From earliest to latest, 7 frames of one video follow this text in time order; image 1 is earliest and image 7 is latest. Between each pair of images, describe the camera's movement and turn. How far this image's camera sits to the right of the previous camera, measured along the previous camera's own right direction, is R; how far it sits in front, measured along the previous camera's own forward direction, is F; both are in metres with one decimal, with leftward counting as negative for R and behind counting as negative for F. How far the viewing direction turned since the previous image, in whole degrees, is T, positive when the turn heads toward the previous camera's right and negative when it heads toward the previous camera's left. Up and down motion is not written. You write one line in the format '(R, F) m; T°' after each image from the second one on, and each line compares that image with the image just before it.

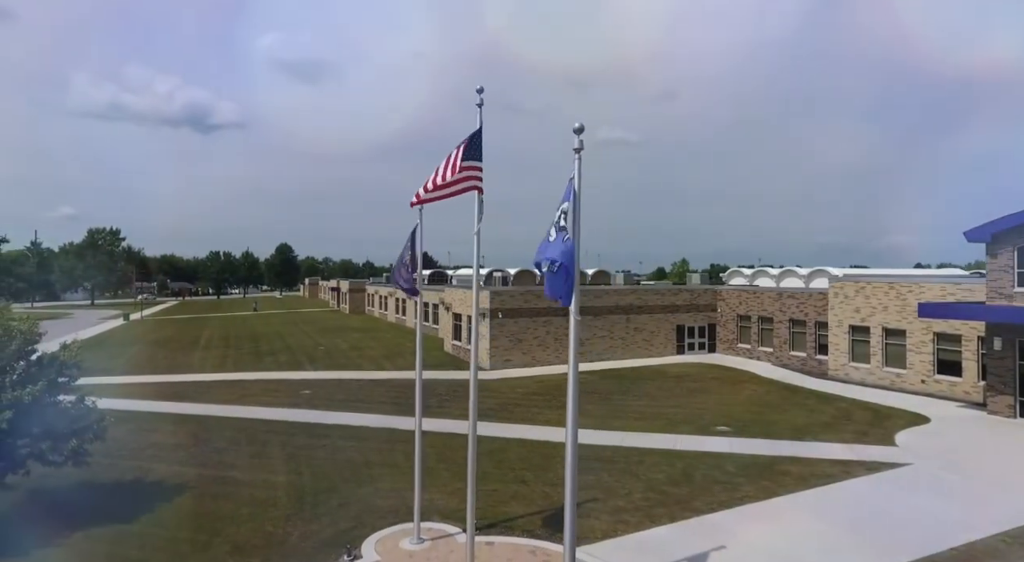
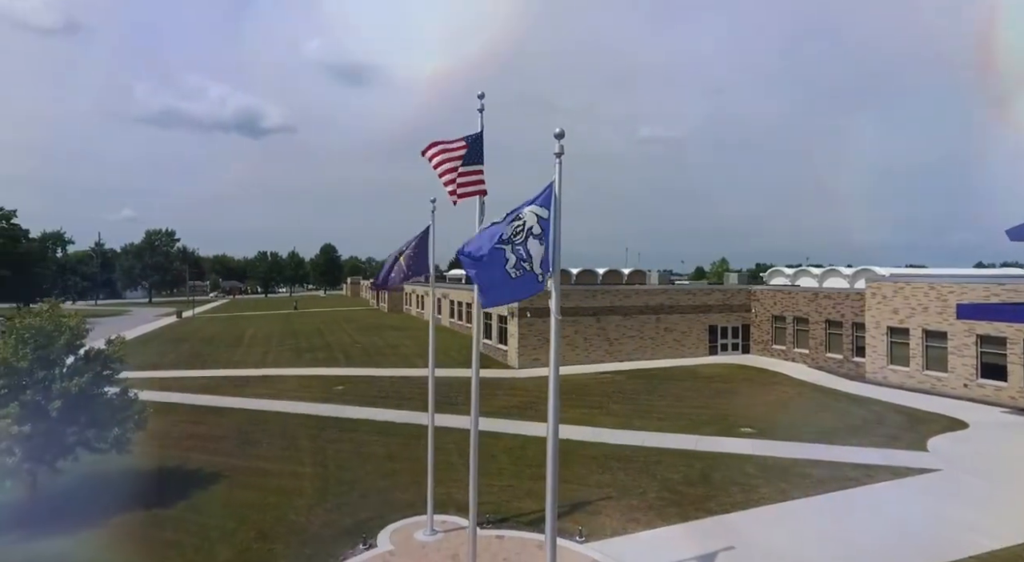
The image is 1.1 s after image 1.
(+0.8, -0.3) m; -4°
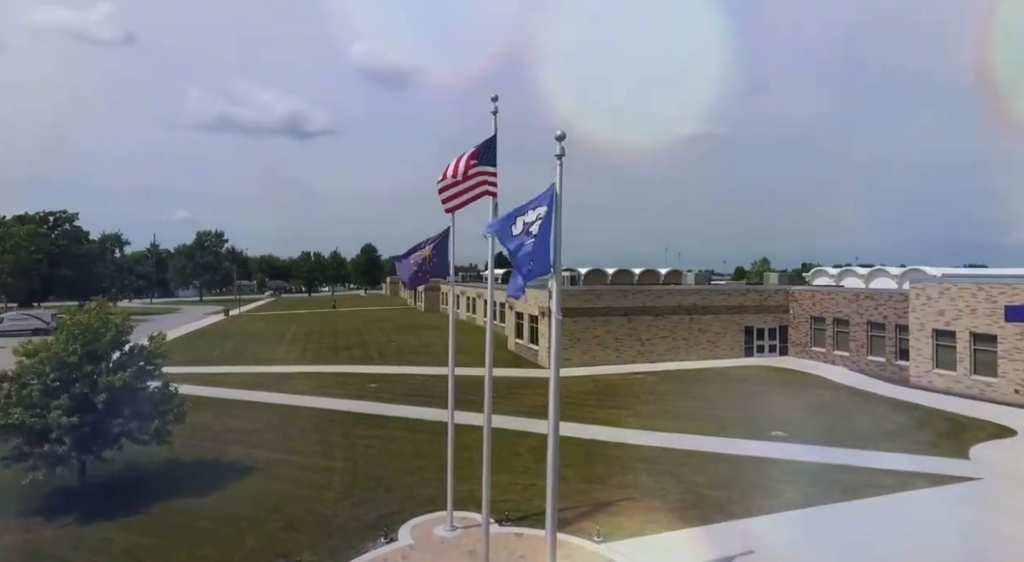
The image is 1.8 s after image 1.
(+0.5, -0.1) m; -4°
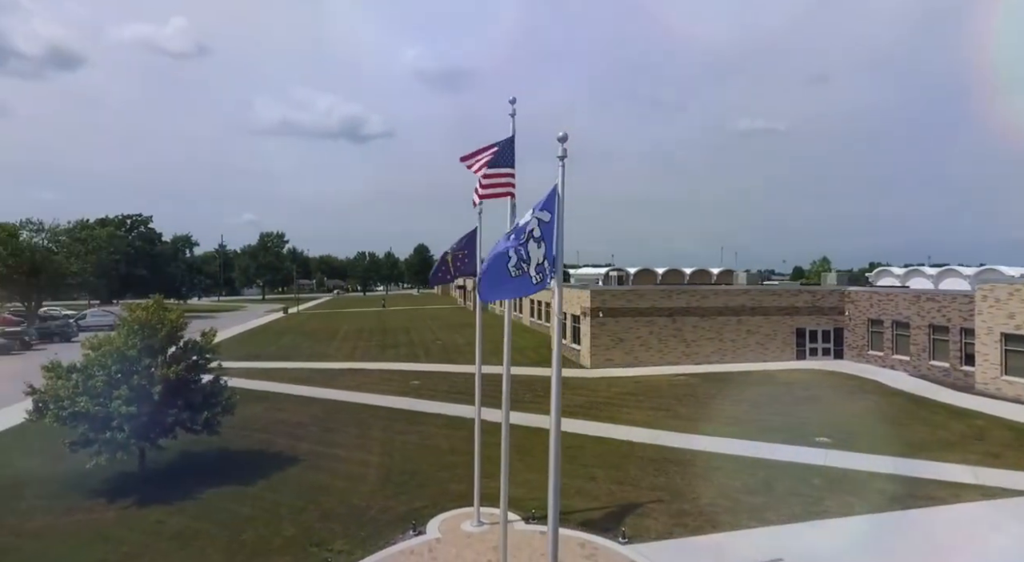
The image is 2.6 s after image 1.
(+0.7, -0.1) m; -5°
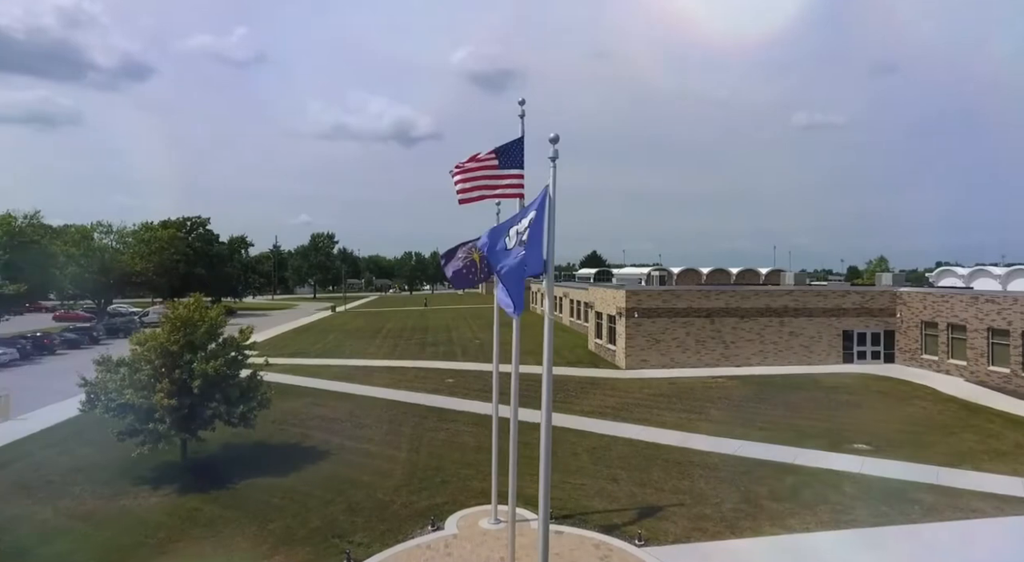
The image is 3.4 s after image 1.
(+0.8, 0.0) m; -5°
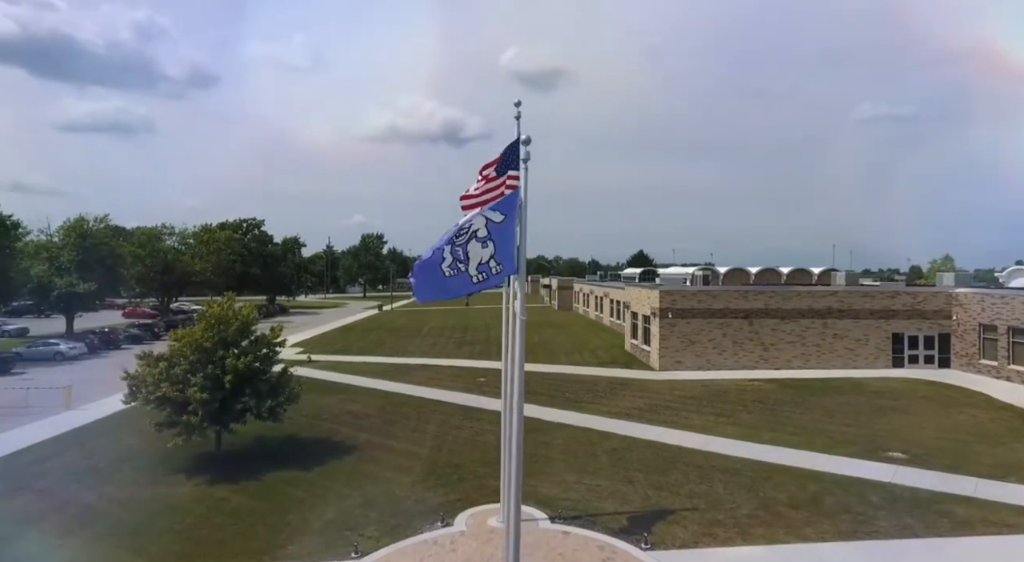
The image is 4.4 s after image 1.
(+1.1, 0.0) m; -6°
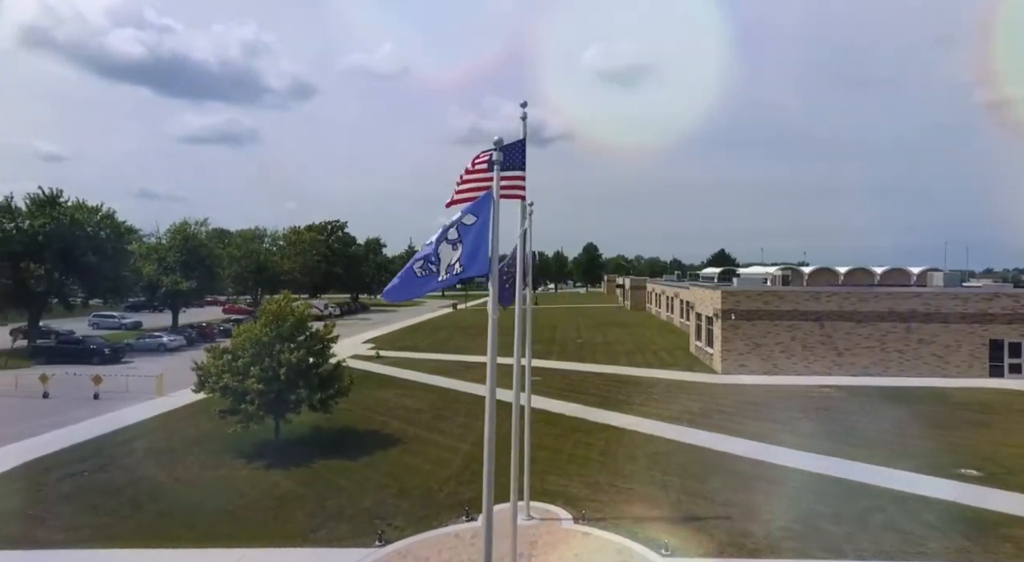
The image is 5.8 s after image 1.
(+1.5, +0.2) m; -9°
